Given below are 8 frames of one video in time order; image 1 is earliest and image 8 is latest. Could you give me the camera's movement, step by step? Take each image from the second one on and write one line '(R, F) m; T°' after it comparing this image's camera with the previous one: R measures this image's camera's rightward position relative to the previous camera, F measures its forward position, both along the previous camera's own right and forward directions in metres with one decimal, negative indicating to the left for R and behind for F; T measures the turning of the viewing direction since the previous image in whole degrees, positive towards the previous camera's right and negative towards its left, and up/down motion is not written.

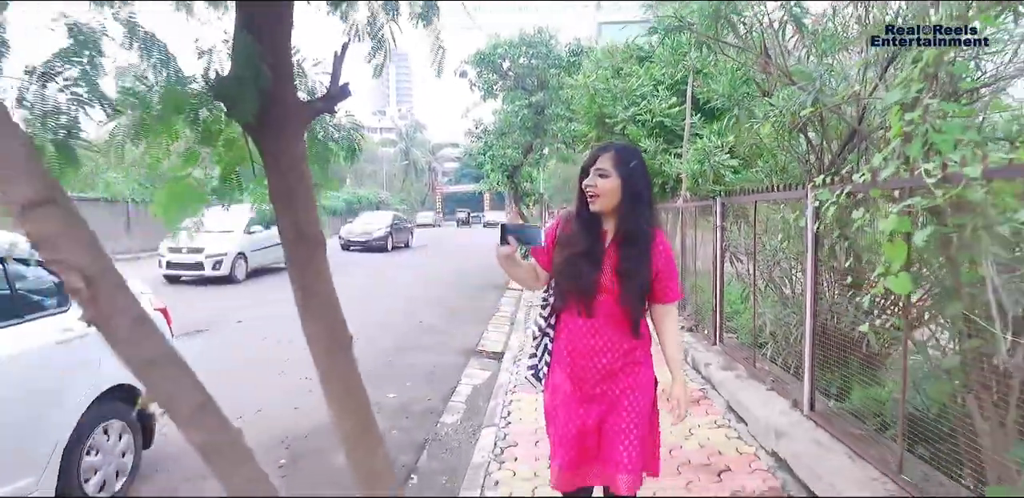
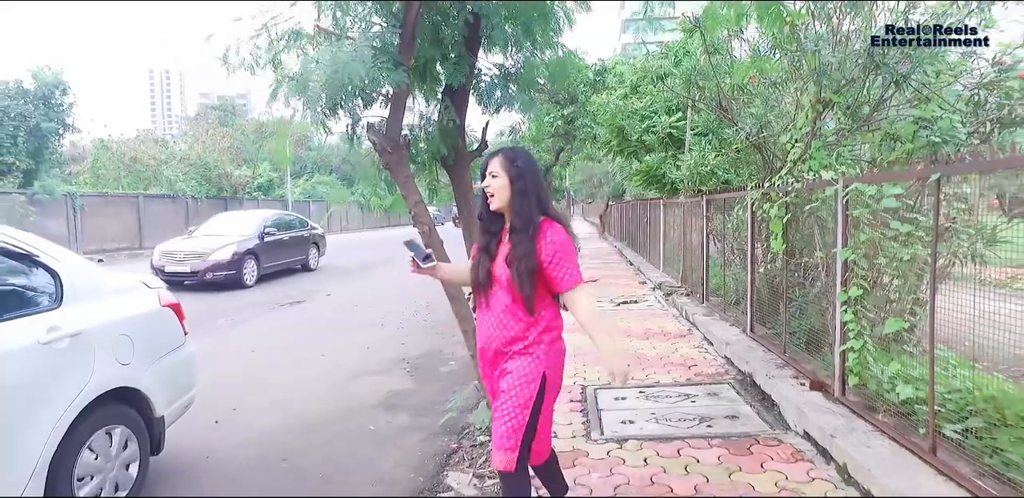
(-0.2, -2.2) m; -2°
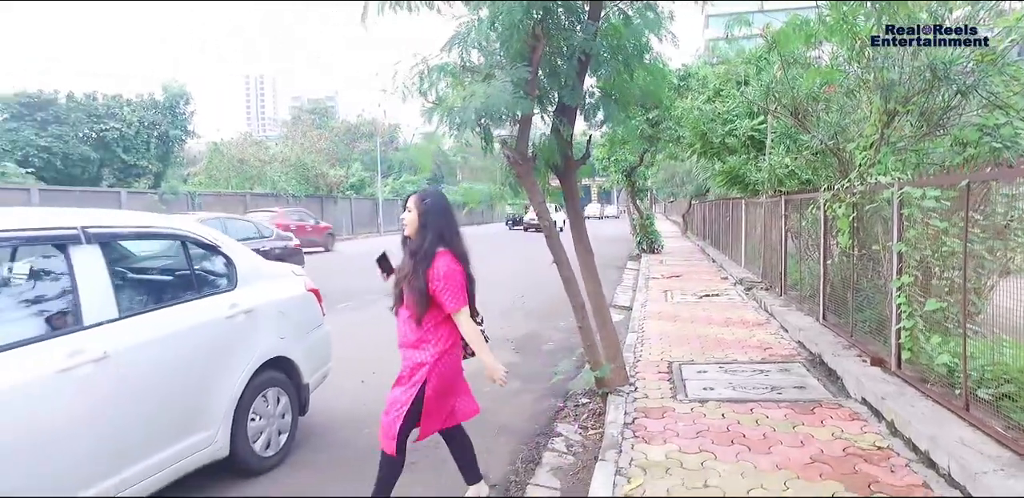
(-0.1, -0.9) m; -7°
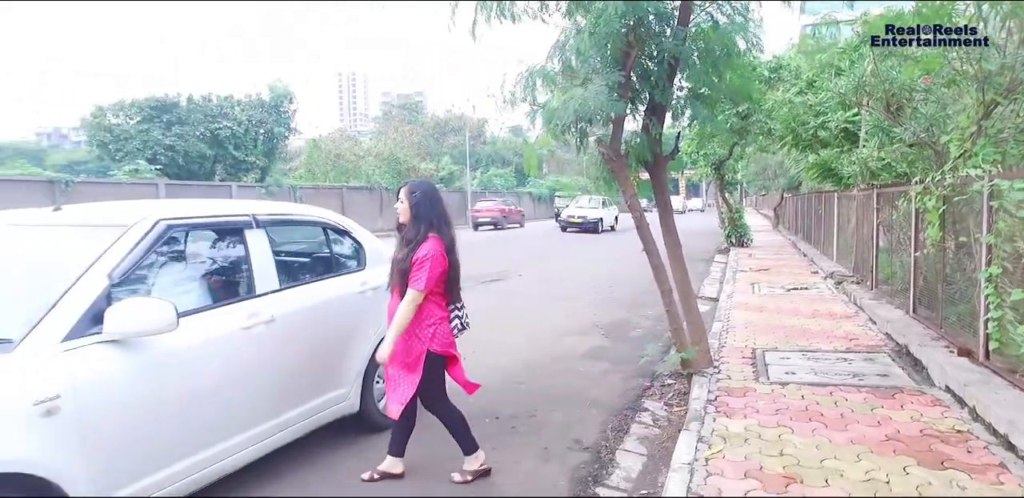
(-0.1, -0.5) m; -7°
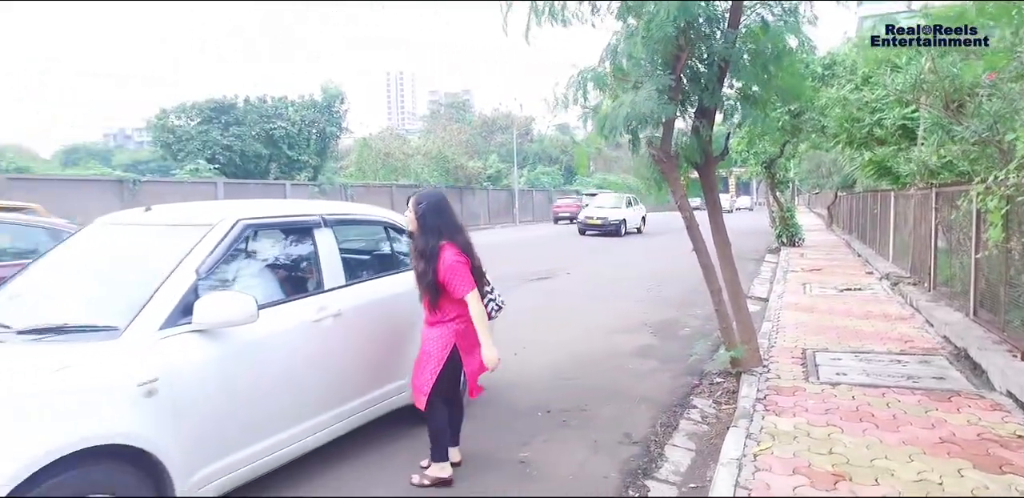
(0.0, -0.1) m; -4°
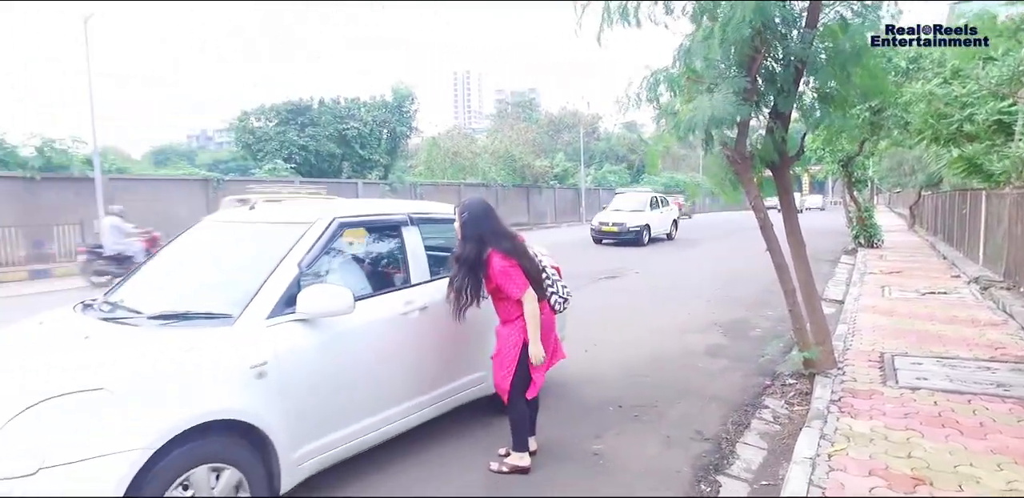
(-0.1, -0.2) m; -5°
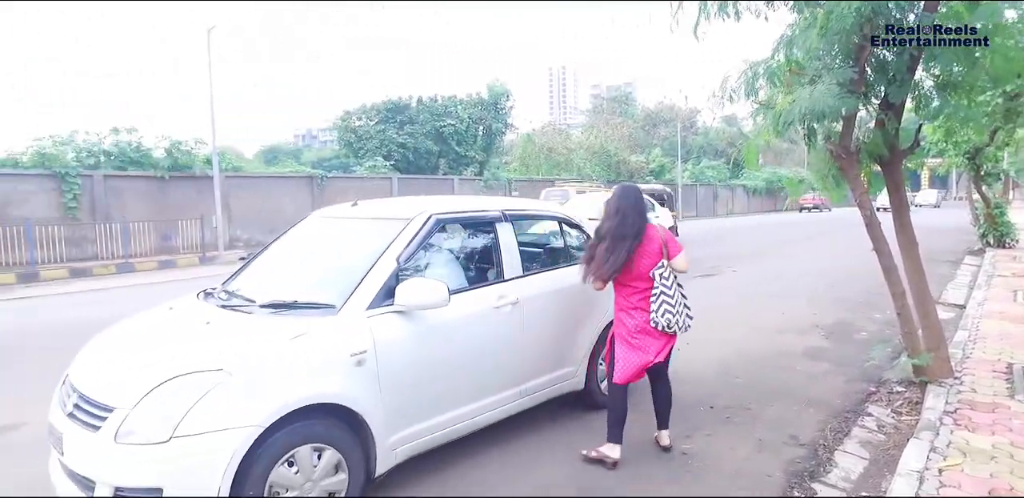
(0.0, -0.1) m; -8°
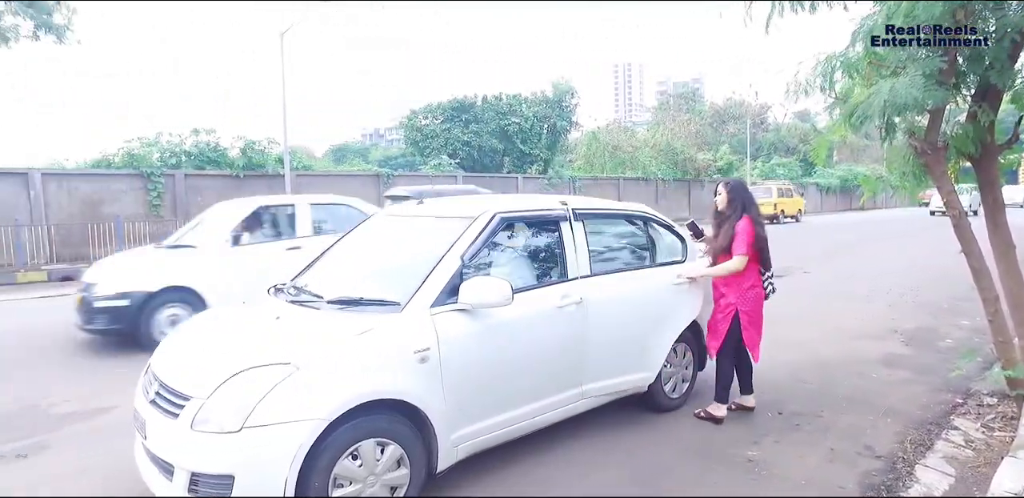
(0.0, 0.0) m; -5°
